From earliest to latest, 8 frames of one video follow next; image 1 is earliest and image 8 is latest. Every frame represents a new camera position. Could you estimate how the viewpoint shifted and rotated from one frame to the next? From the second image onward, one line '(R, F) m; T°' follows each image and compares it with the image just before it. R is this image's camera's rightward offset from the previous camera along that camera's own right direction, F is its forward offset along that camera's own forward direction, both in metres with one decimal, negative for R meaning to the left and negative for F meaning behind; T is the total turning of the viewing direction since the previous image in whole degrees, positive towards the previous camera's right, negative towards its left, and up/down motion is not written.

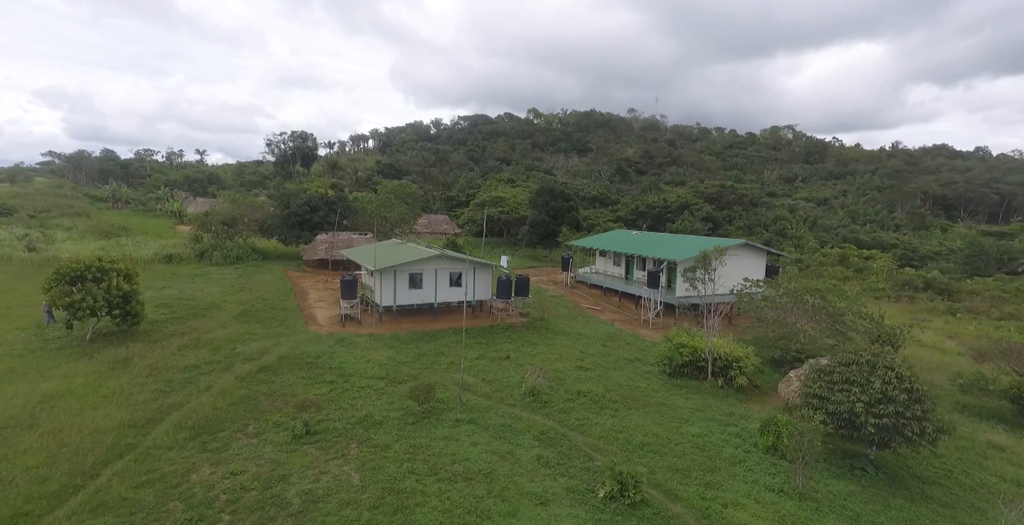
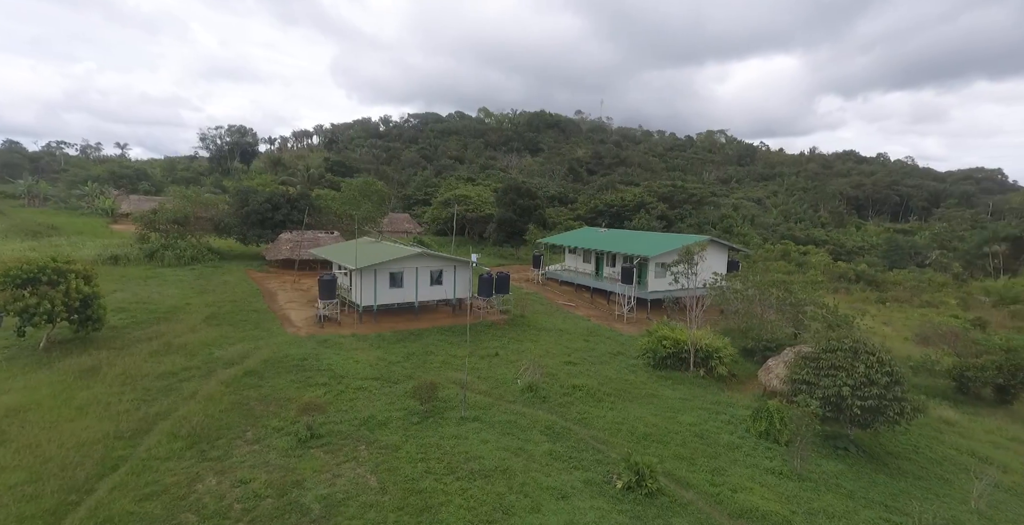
(-1.0, +0.1) m; +5°
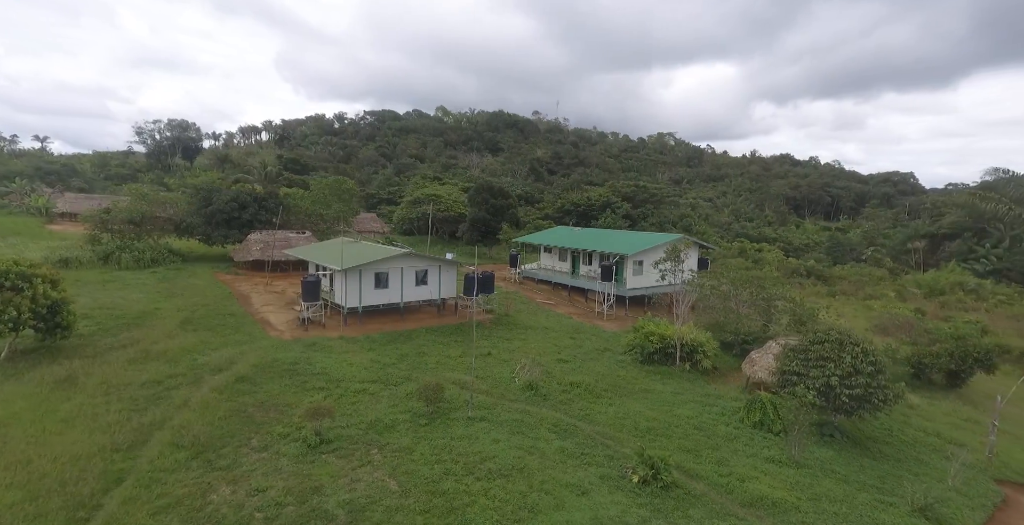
(-0.9, 0.0) m; +4°
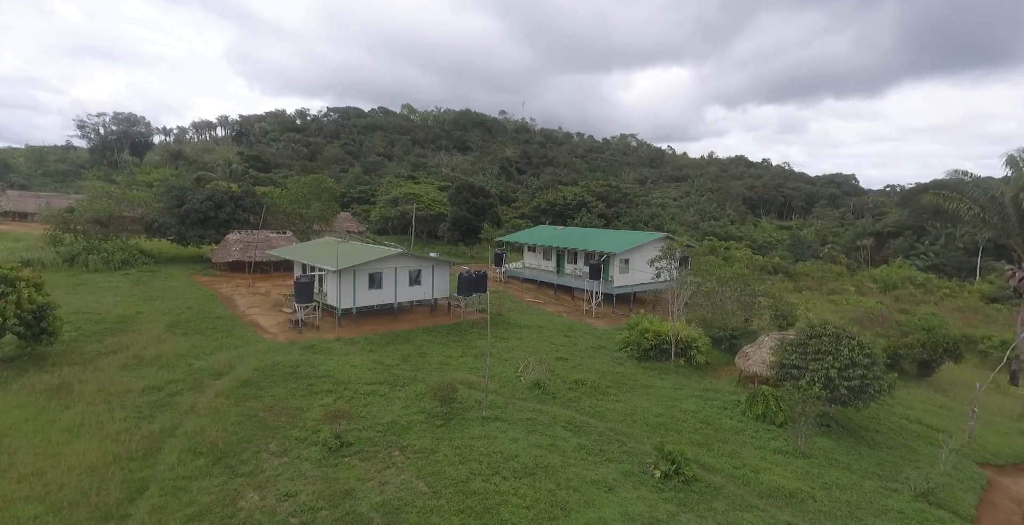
(-0.9, 0.0) m; +3°
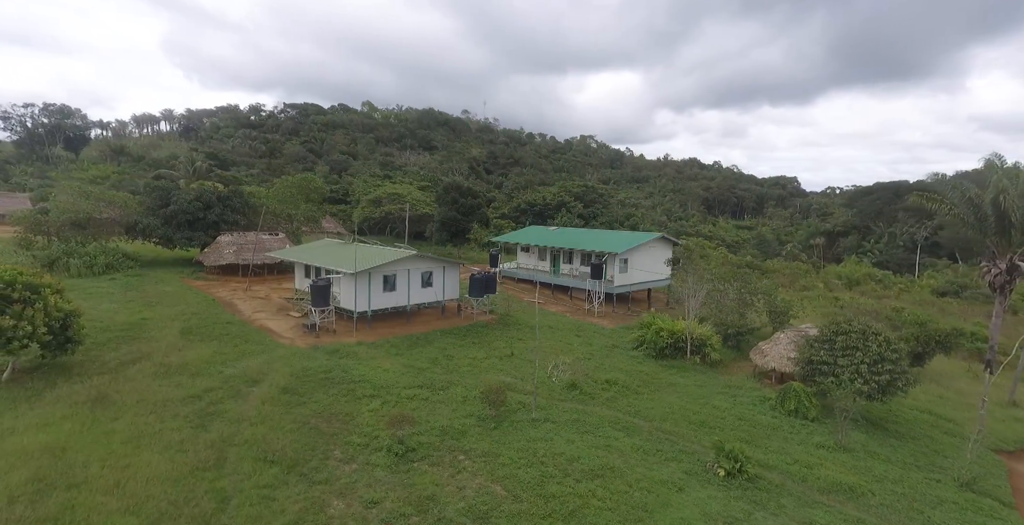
(-1.5, +0.1) m; +3°
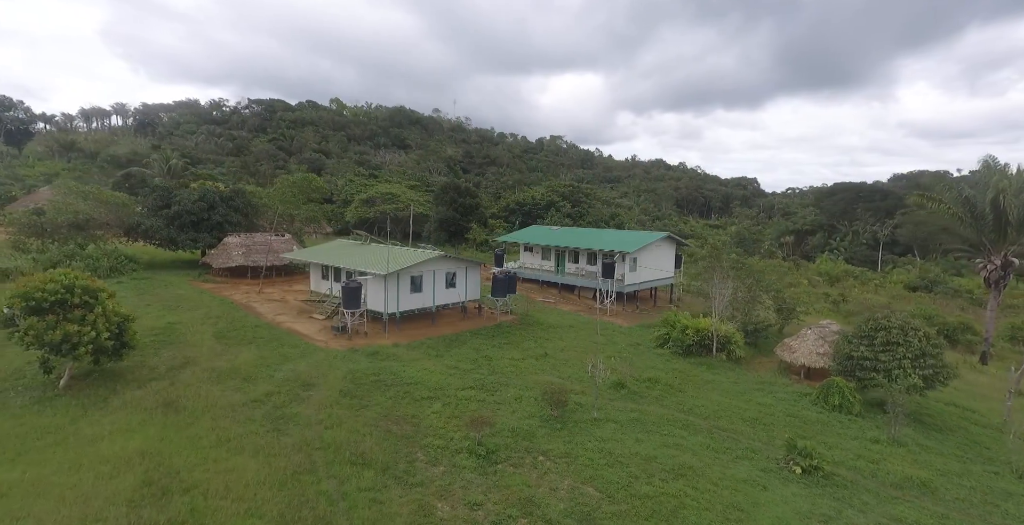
(-1.6, 0.0) m; +2°
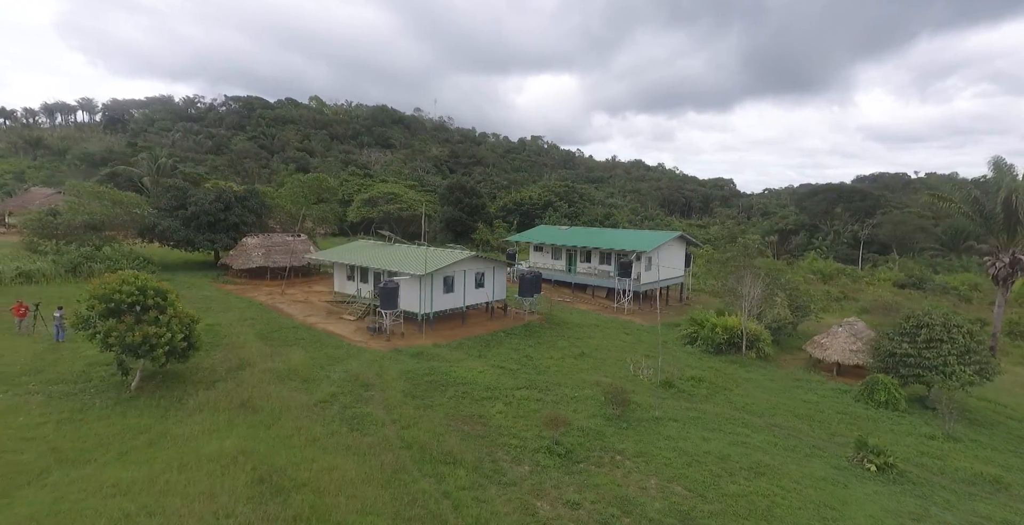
(-1.4, 0.0) m; +1°
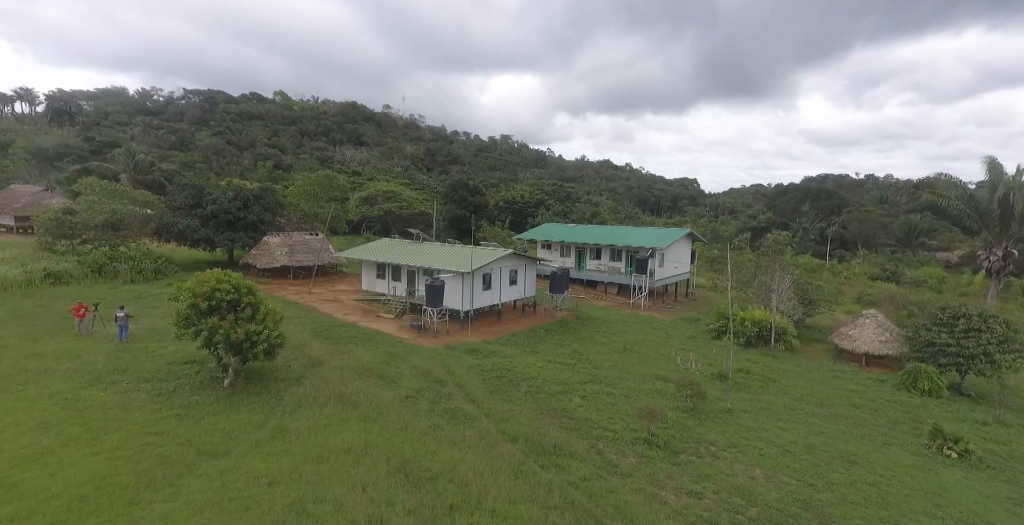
(-1.9, -0.2) m; +1°
